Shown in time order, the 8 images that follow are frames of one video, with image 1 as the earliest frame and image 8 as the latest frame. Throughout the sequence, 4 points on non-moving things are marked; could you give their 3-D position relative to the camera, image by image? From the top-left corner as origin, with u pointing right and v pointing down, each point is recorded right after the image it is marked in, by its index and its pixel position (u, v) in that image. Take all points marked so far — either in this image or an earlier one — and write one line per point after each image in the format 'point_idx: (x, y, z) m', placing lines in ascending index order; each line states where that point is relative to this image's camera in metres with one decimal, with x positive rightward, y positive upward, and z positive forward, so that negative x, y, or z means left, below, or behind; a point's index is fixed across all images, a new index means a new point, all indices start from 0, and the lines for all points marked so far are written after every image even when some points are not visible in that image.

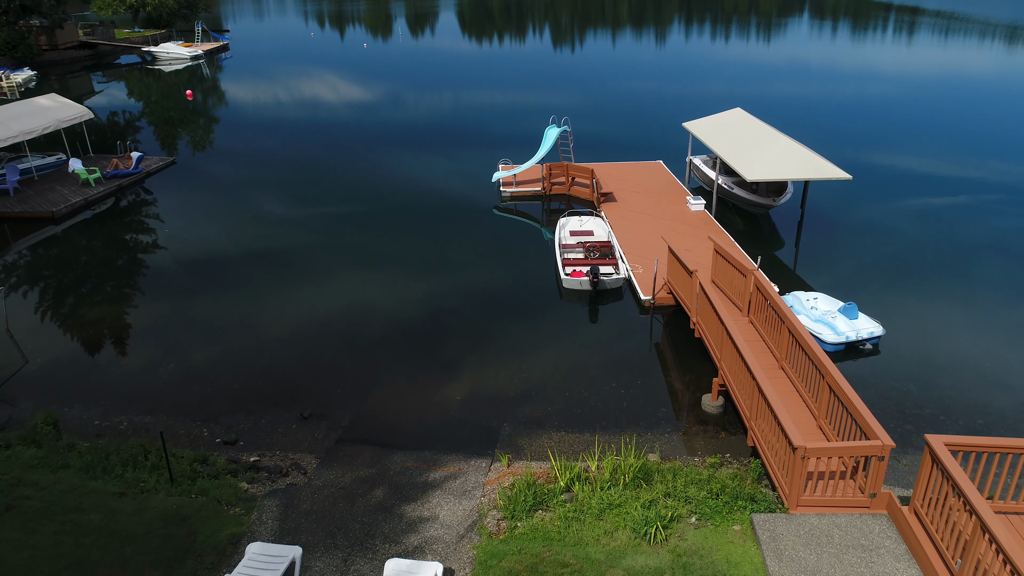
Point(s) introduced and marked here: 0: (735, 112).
0: (+6.4, +4.8, +17.8) m
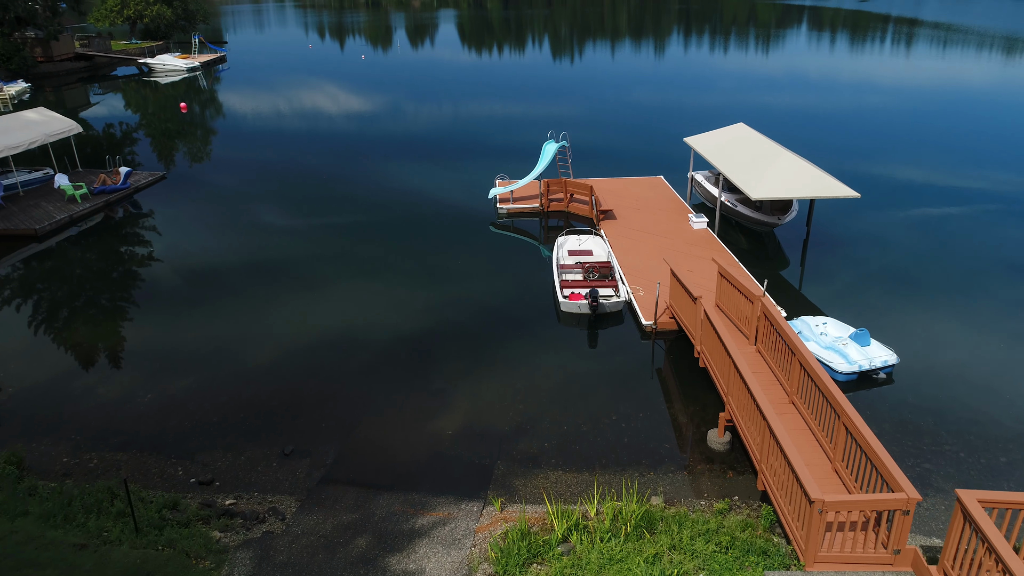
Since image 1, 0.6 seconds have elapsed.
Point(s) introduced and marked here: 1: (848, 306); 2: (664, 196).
0: (+6.3, +4.3, +17.5) m
1: (+8.8, -0.4, +16.2) m
2: (+4.8, +2.7, +19.7) m
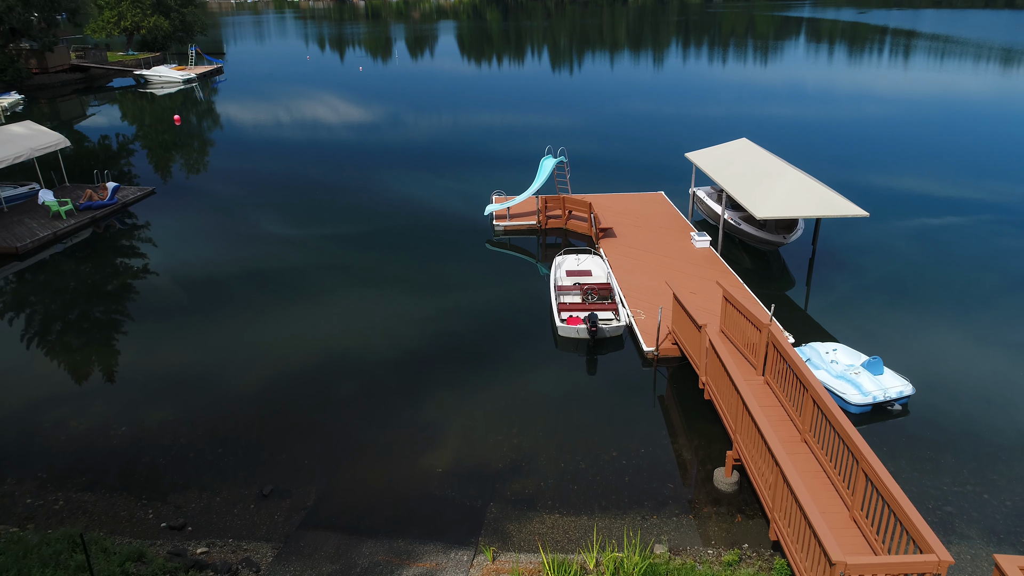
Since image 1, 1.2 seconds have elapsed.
0: (+6.3, +3.9, +17.2) m
1: (+8.7, -0.8, +15.8) m
2: (+4.7, +2.2, +19.4) m
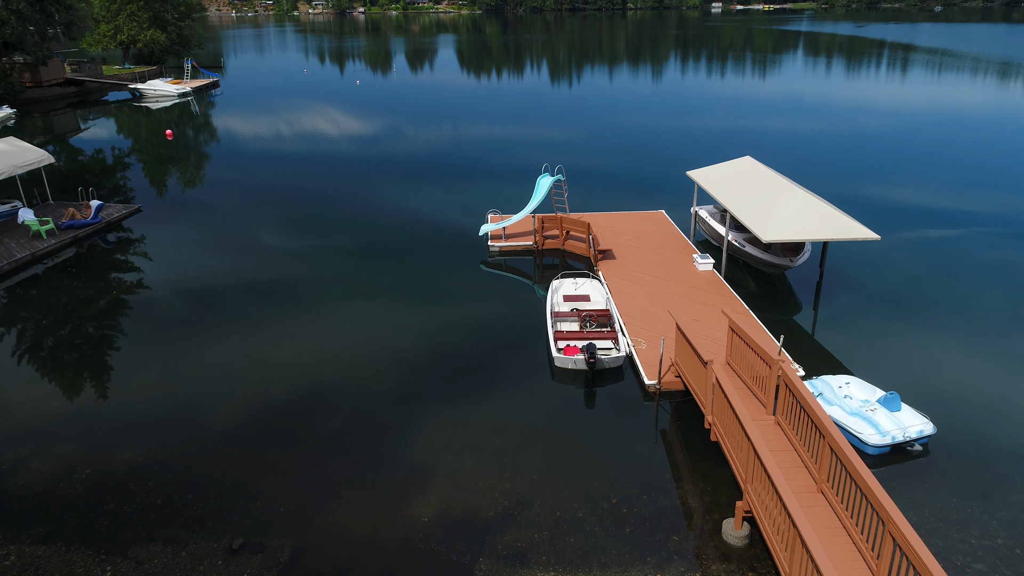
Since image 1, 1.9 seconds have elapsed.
0: (+6.2, +3.3, +16.8) m
1: (+8.6, -1.3, +15.3) m
2: (+4.6, +1.6, +19.0) m
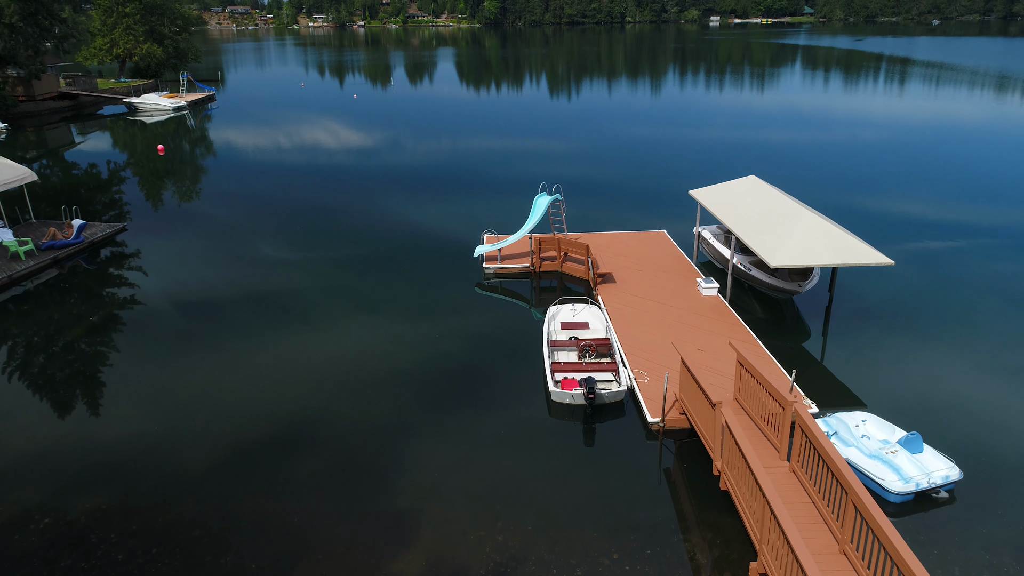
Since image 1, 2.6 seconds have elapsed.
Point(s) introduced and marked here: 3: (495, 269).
0: (+6.1, +2.8, +16.4) m
1: (+8.5, -1.8, +14.8) m
2: (+4.6, +1.0, +18.5) m
3: (-0.5, +0.7, +19.7) m
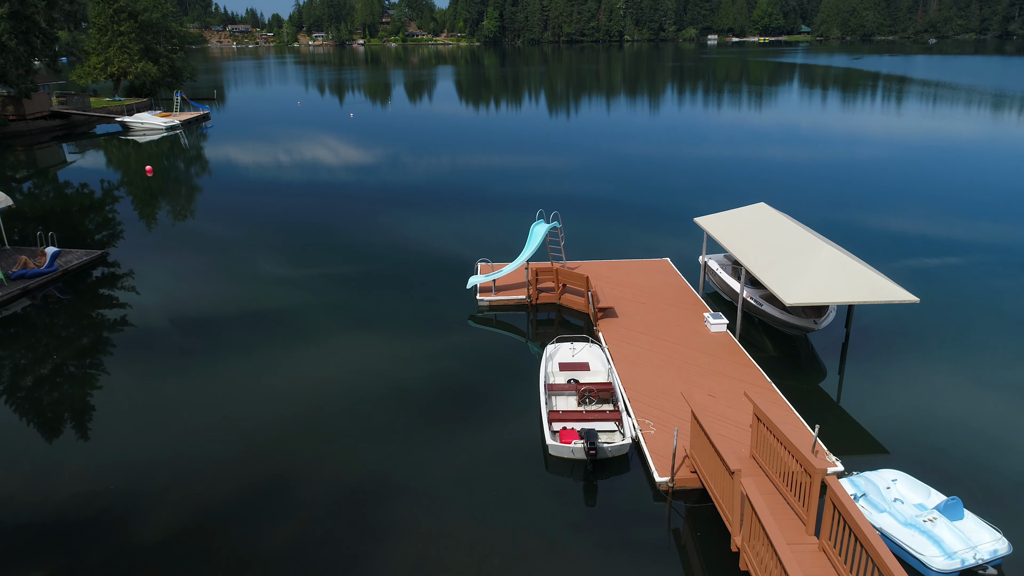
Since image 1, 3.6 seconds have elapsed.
0: (+6.0, +2.1, +15.8) m
1: (+8.4, -2.5, +14.1) m
2: (+4.5, +0.3, +17.9) m
3: (-0.6, -0.1, +19.1) m
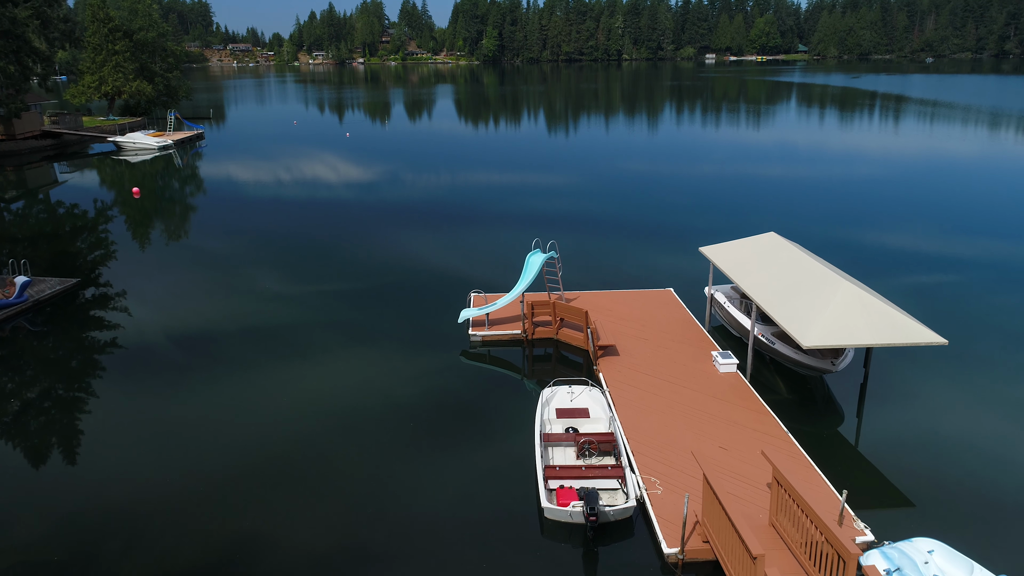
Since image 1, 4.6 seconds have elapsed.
0: (+5.9, +1.4, +15.2) m
1: (+8.3, -3.1, +13.4) m
2: (+4.4, -0.5, +17.2) m
3: (-0.7, -0.9, +18.4) m
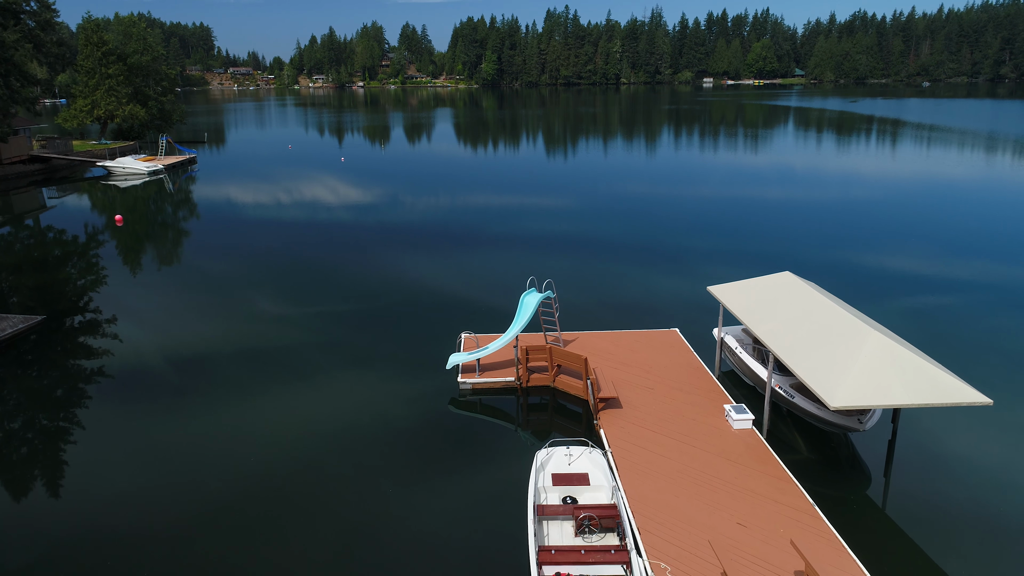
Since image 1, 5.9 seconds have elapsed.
0: (+5.8, +0.6, +14.4) m
1: (+8.2, -3.9, +12.5) m
2: (+4.3, -1.3, +16.4) m
3: (-0.8, -1.8, +17.5) m
